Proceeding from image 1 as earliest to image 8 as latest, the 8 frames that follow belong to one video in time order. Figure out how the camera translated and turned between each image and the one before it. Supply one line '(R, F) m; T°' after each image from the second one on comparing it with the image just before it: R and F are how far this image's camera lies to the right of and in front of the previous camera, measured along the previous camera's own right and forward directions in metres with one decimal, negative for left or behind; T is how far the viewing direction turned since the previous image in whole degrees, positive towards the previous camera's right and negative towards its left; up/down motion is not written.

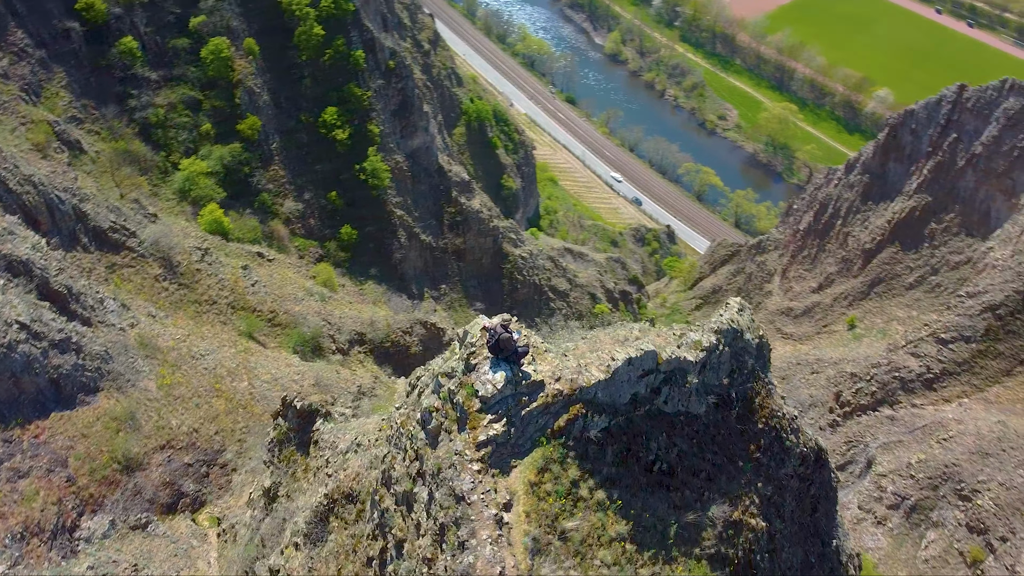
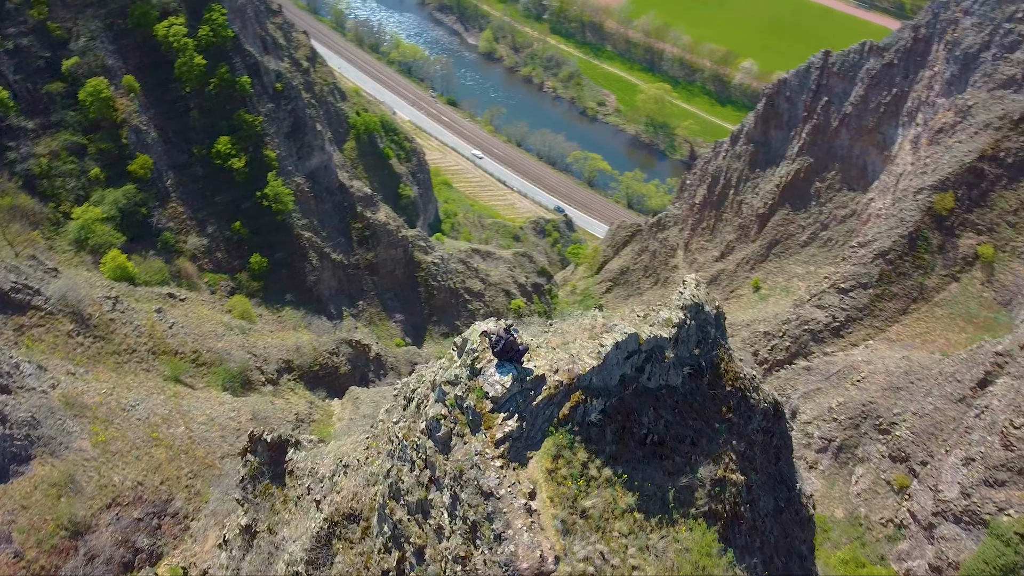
(-0.8, -0.4) m; +7°
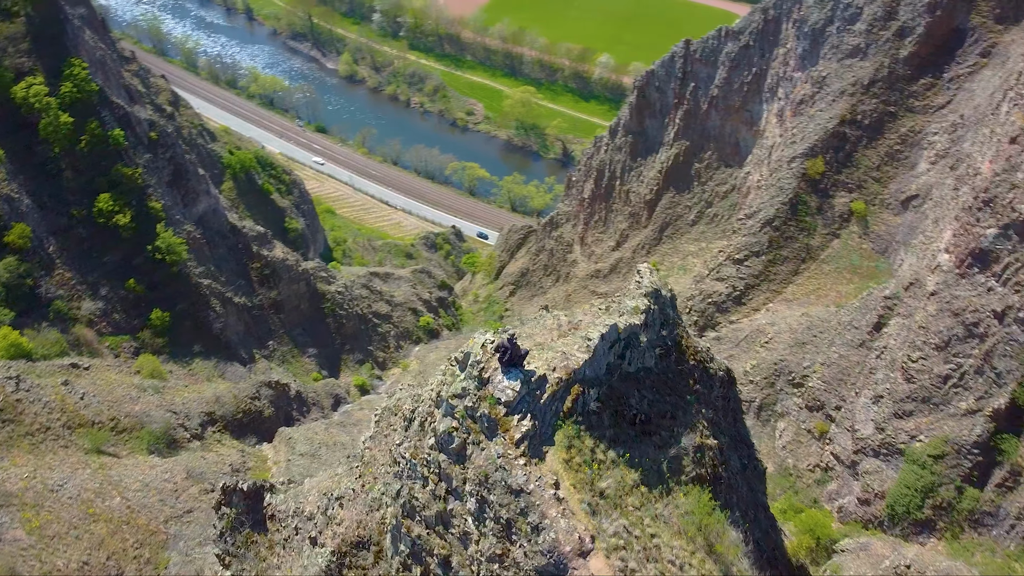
(-1.0, -0.5) m; +8°
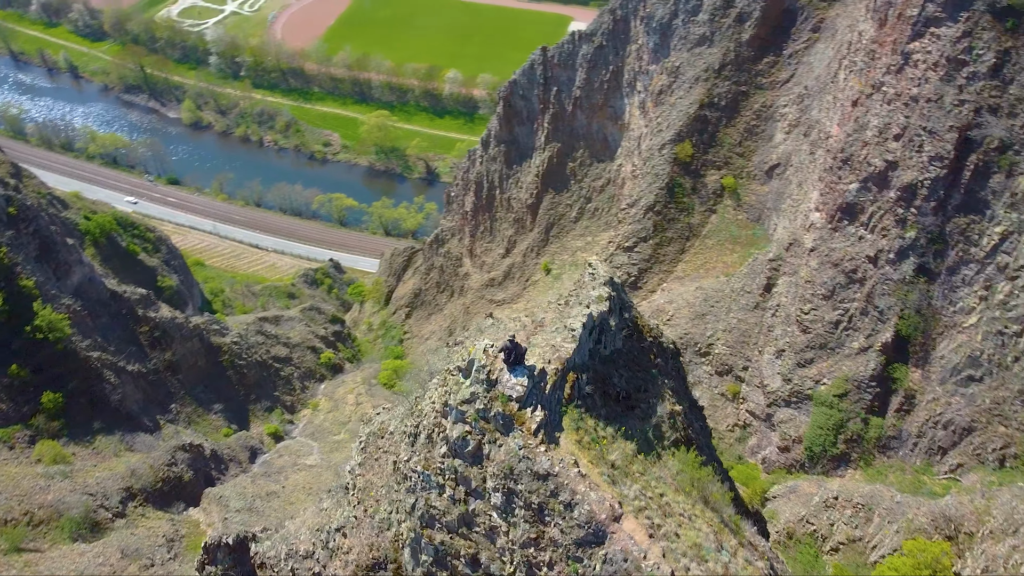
(-1.2, -0.6) m; +9°
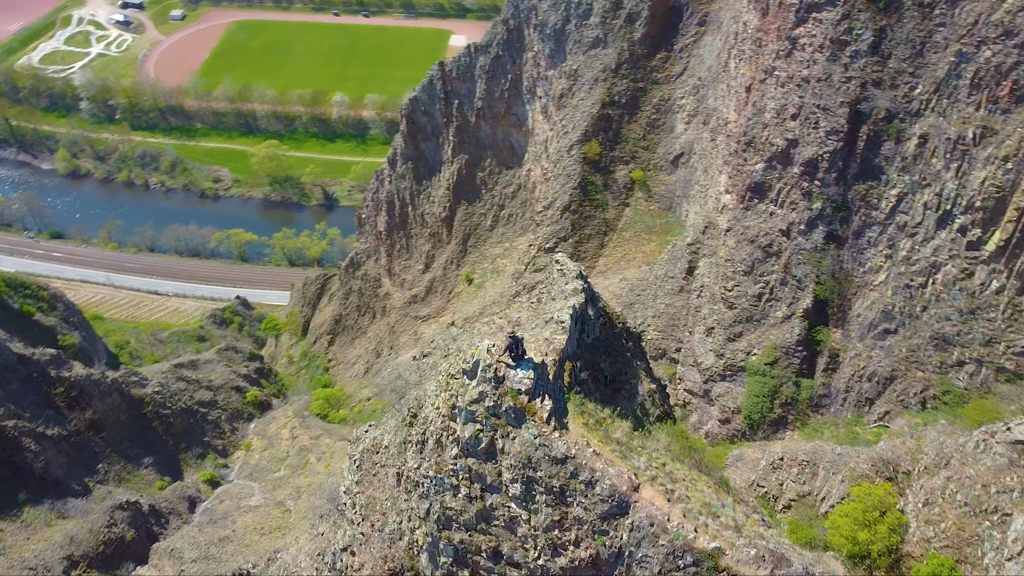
(-1.0, -0.4) m; +7°
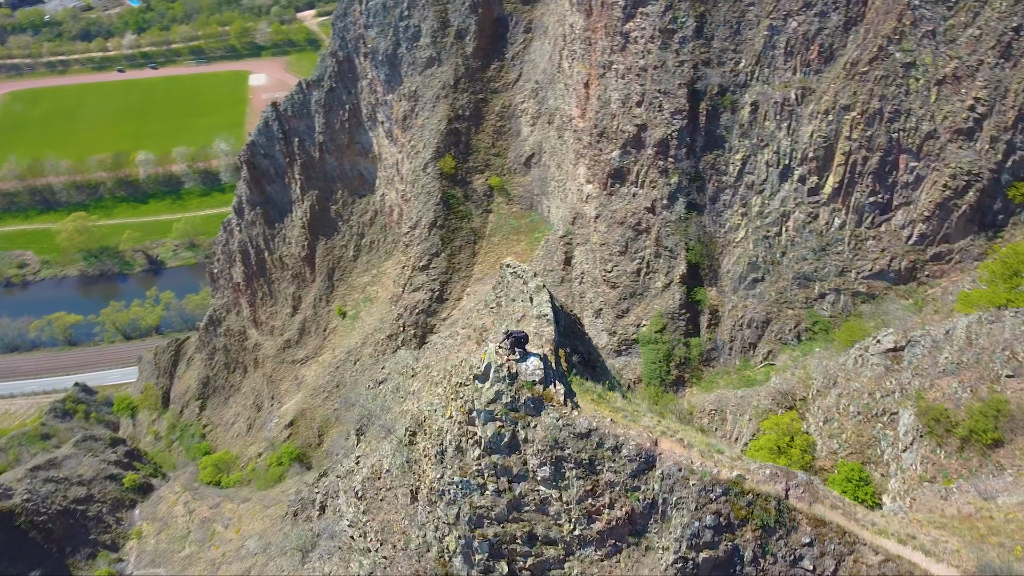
(-1.9, -0.7) m; +11°
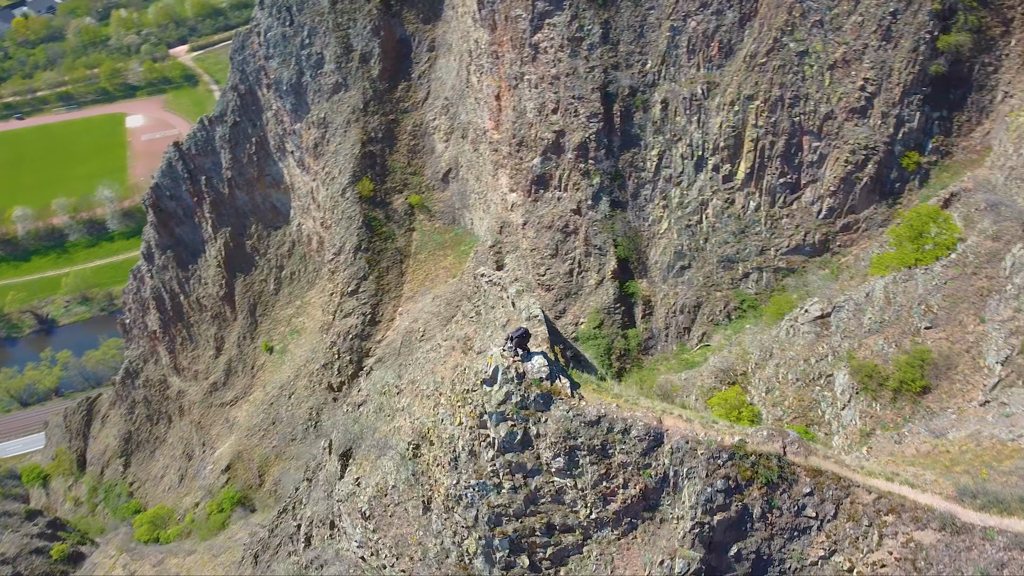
(-1.2, -0.5) m; +7°
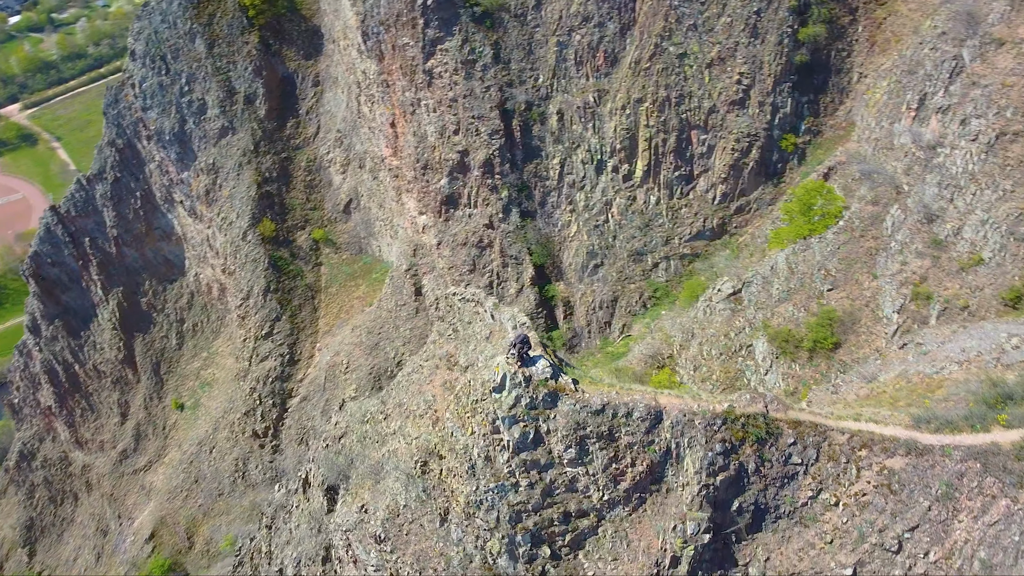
(-1.6, -0.7) m; +9°
